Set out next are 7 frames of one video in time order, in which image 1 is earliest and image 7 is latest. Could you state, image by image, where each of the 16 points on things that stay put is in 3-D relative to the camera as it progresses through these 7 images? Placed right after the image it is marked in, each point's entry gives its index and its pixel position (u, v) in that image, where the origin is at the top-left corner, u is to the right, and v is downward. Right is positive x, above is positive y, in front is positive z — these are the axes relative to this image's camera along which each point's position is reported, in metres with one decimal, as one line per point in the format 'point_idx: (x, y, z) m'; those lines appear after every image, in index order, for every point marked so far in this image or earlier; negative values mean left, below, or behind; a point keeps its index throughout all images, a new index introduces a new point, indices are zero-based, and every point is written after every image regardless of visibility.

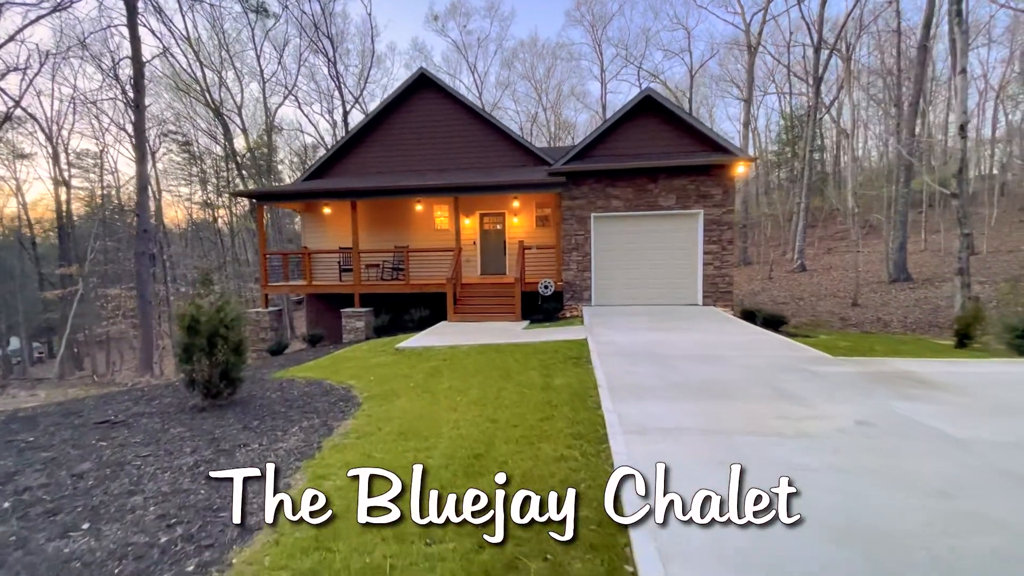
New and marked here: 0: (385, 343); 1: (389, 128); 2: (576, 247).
0: (-3.0, -1.3, +11.3) m
1: (-4.4, +5.7, +16.8) m
2: (+1.9, +1.2, +13.9) m
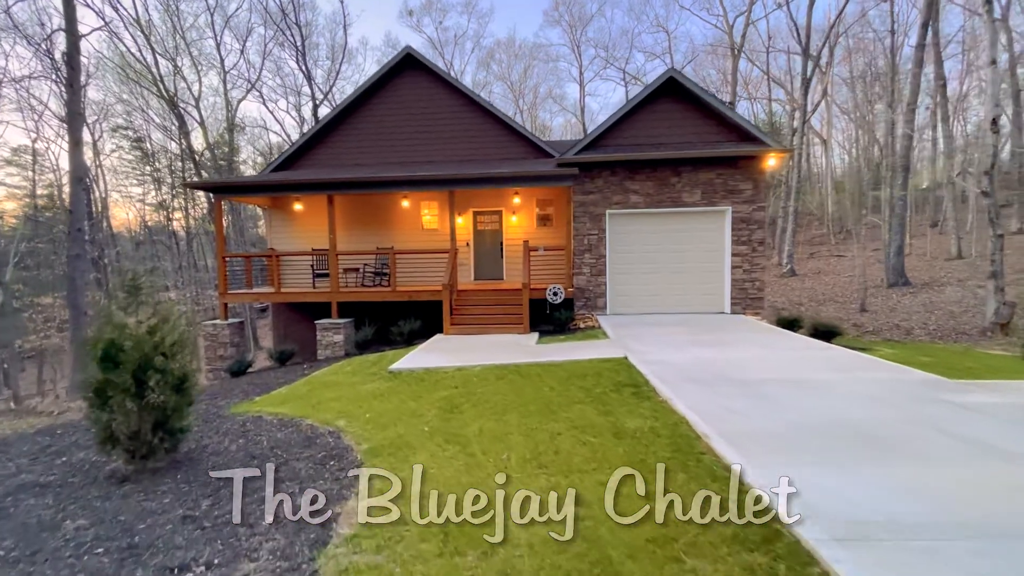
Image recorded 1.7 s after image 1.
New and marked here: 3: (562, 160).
0: (-2.7, -1.5, +9.3) m
1: (-4.4, +5.4, +14.8) m
2: (+2.0, +1.0, +12.3) m
3: (+1.3, +3.3, +12.1) m
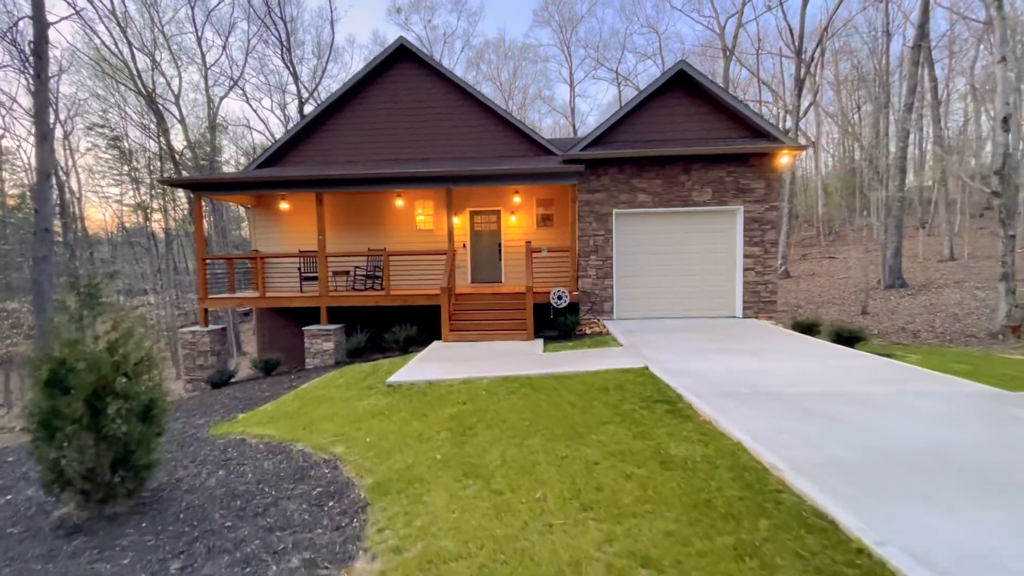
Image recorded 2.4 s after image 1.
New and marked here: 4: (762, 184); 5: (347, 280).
0: (-2.5, -1.6, +8.6) m
1: (-4.5, +5.3, +14.0) m
2: (+2.0, +1.0, +11.7) m
3: (+1.3, +3.2, +11.5) m
4: (+6.0, +2.5, +11.4) m
5: (-4.8, +0.2, +13.7) m
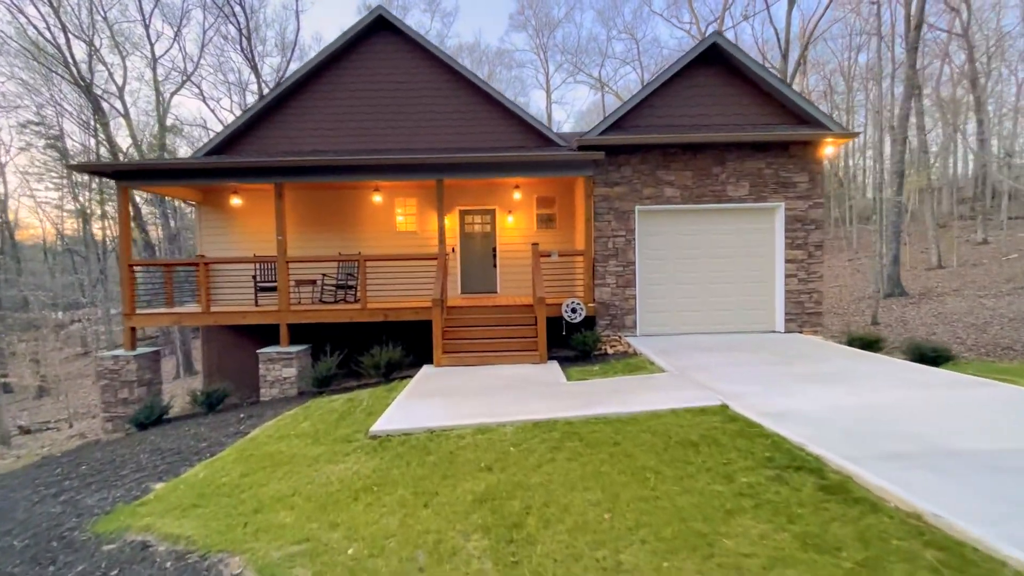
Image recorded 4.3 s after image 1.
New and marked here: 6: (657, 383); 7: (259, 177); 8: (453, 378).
0: (-2.2, -1.7, +6.4) m
1: (-4.5, +5.0, +11.9) m
2: (+2.1, +0.7, +9.9) m
3: (+1.4, +3.0, +9.7) m
4: (+6.1, +2.3, +9.9) m
5: (-4.8, -0.1, +11.4) m
6: (+2.1, -1.3, +6.7) m
7: (-5.4, +2.4, +10.1) m
8: (-1.0, -1.5, +7.8) m
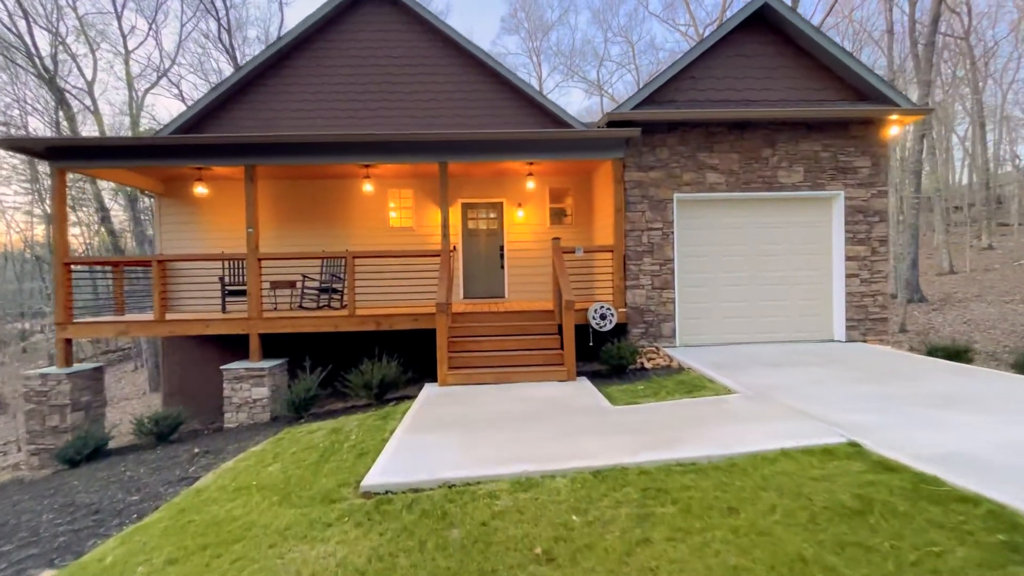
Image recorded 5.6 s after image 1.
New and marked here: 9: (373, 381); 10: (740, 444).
0: (-1.8, -1.7, +4.8) m
1: (-4.3, +4.9, +10.3) m
2: (+2.4, +0.7, +8.4) m
3: (+1.7, +2.9, +8.2) m
4: (+6.4, +2.3, +8.6) m
5: (-4.5, -0.2, +9.8) m
6: (+2.4, -1.3, +5.2) m
7: (-5.1, +2.3, +8.5) m
8: (-0.6, -1.5, +6.2) m
9: (-2.2, -1.5, +7.4) m
10: (+2.0, -1.4, +4.1) m
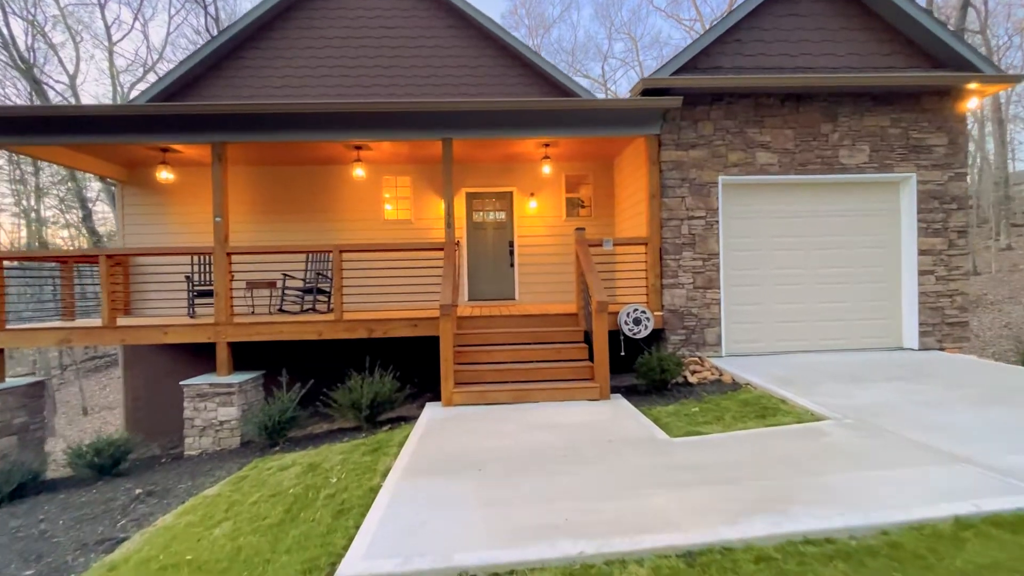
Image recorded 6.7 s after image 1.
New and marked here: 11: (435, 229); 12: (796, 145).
0: (-1.6, -1.7, +3.5) m
1: (-4.1, +4.9, +9.0) m
2: (+2.7, +0.7, +7.1) m
3: (+2.0, +3.0, +6.9) m
4: (+6.6, +2.3, +7.3) m
5: (-4.3, -0.2, +8.5) m
6: (+2.7, -1.3, +3.9) m
7: (-4.9, +2.3, +7.2) m
8: (-0.4, -1.5, +4.9) m
9: (-1.9, -1.4, +6.1) m
10: (+2.3, -1.3, +2.9) m
11: (-1.4, +1.1, +9.0) m
12: (+4.3, +2.2, +7.2) m
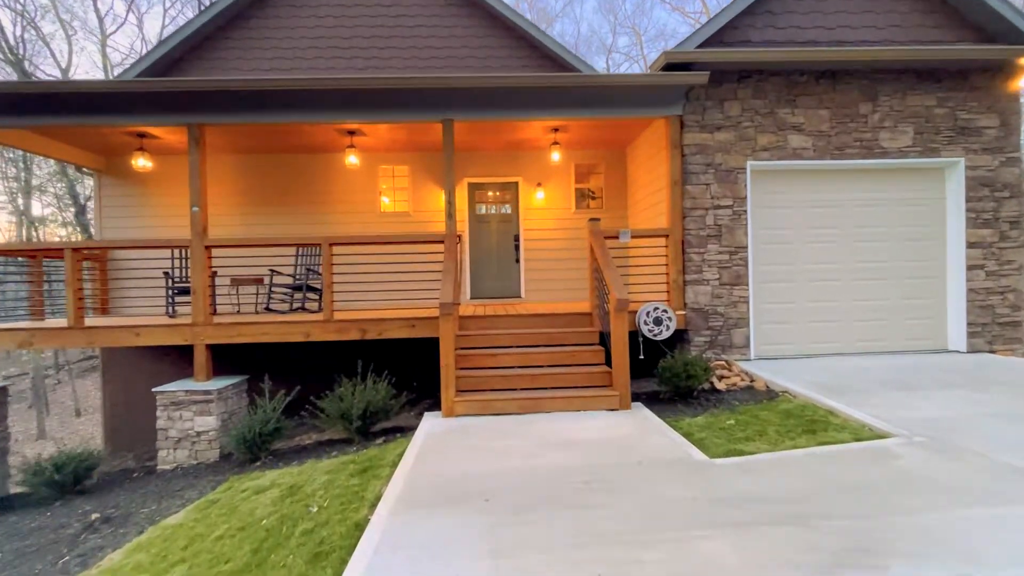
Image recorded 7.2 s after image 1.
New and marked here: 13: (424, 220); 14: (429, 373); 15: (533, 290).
0: (-1.5, -1.6, +2.8) m
1: (-4.0, +5.0, +8.4) m
2: (+2.8, +0.8, +6.5) m
3: (+2.1, +3.0, +6.3) m
4: (+6.7, +2.3, +6.6) m
5: (-4.2, -0.1, +7.8) m
6: (+2.8, -1.2, +3.3) m
7: (-4.8, +2.4, +6.6) m
8: (-0.3, -1.4, +4.3) m
9: (-1.8, -1.4, +5.5) m
10: (+2.4, -1.3, +2.2) m
11: (-1.3, +1.2, +8.3) m
12: (+4.4, +2.2, +6.5) m
13: (-1.5, +1.2, +8.3) m
14: (-1.2, -1.3, +7.0) m
15: (+0.4, 0.0, +8.7) m
